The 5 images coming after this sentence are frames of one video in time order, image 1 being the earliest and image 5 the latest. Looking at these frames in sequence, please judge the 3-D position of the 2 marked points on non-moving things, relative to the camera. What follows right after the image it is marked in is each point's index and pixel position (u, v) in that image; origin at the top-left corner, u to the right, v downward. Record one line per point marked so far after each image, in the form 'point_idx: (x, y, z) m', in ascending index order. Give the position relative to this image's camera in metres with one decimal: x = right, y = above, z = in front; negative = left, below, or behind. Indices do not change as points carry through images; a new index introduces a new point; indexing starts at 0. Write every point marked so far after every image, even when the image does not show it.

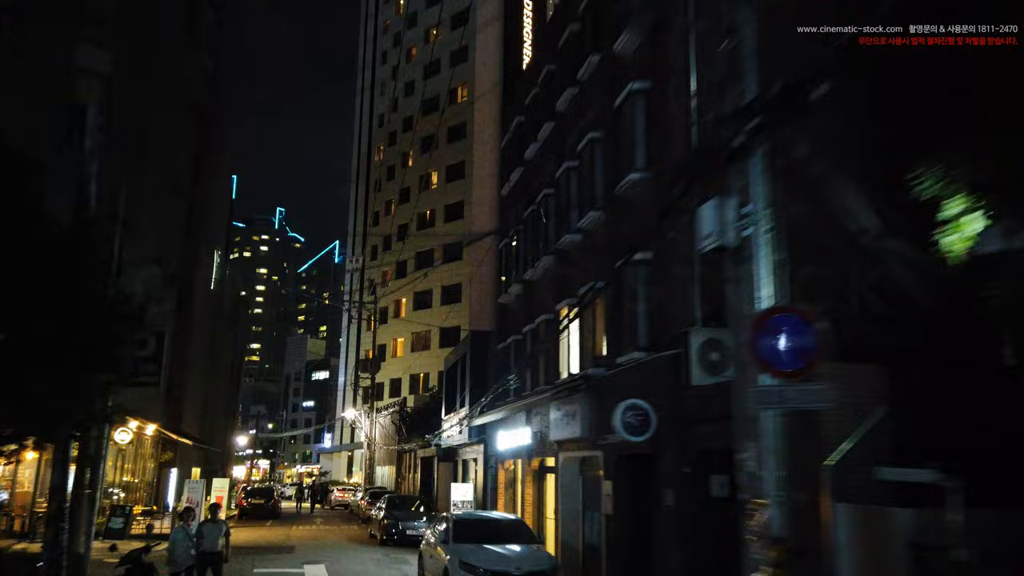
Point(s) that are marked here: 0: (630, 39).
0: (+2.1, +4.4, +13.7) m
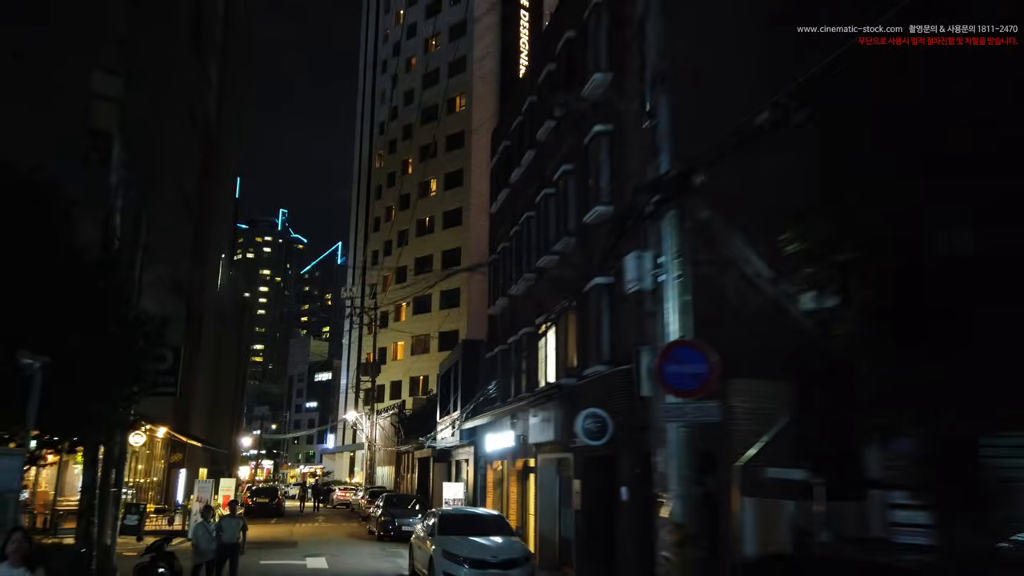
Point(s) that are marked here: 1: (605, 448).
0: (+1.7, +4.0, +15.3) m
1: (+1.7, -2.6, +13.1) m
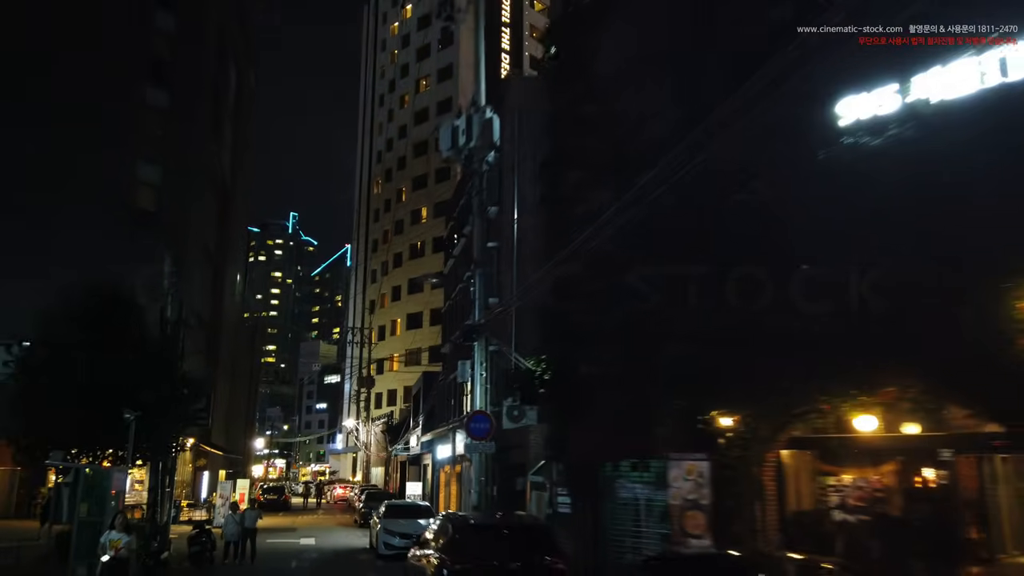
0: (-0.6, +2.2, +22.7) m
1: (-0.5, -4.4, +20.5) m
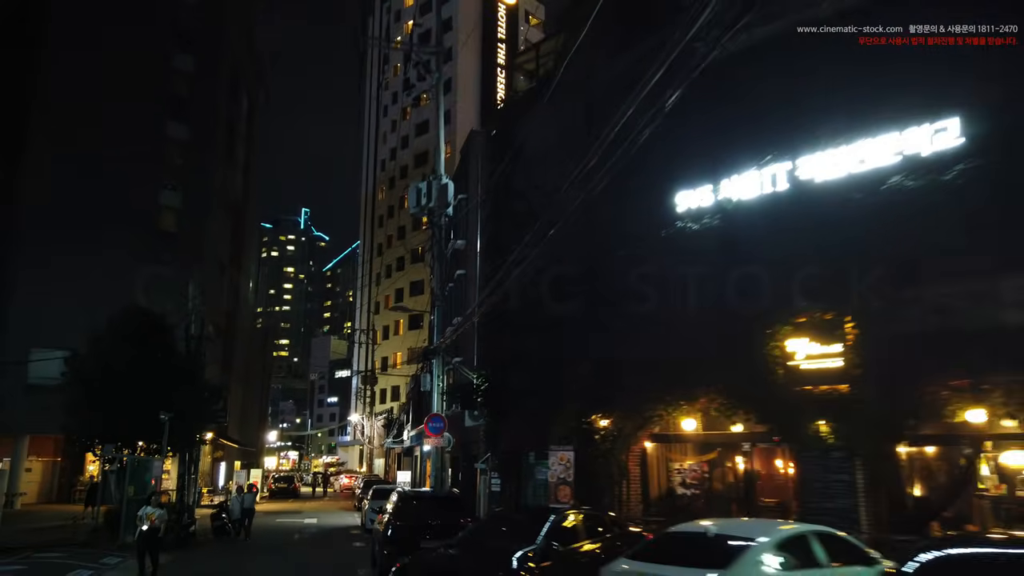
0: (-1.8, +1.5, +27.1) m
1: (-1.7, -5.1, +25.0) m
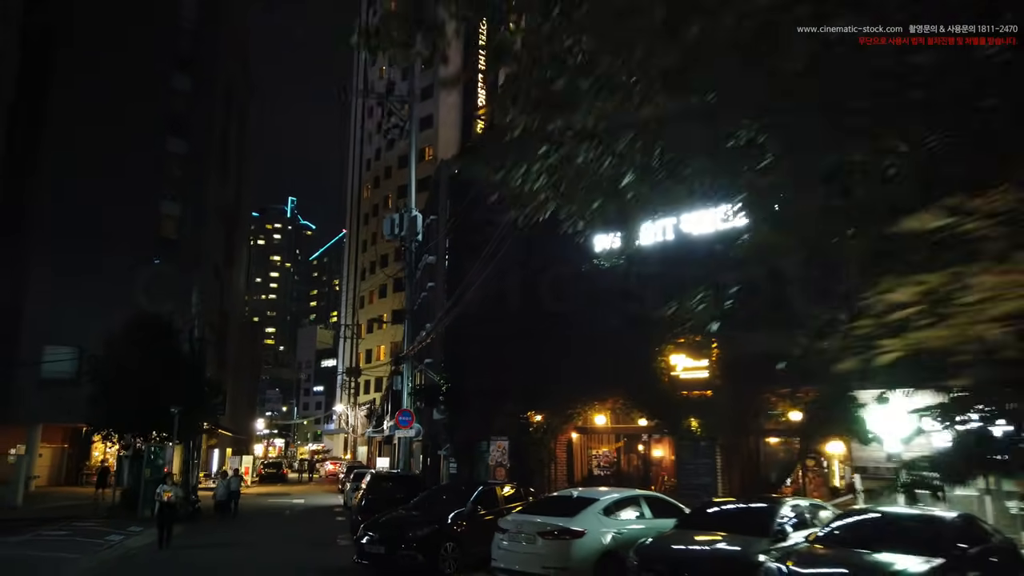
0: (-3.2, +1.1, +31.0) m
1: (-3.1, -5.5, +29.0) m
